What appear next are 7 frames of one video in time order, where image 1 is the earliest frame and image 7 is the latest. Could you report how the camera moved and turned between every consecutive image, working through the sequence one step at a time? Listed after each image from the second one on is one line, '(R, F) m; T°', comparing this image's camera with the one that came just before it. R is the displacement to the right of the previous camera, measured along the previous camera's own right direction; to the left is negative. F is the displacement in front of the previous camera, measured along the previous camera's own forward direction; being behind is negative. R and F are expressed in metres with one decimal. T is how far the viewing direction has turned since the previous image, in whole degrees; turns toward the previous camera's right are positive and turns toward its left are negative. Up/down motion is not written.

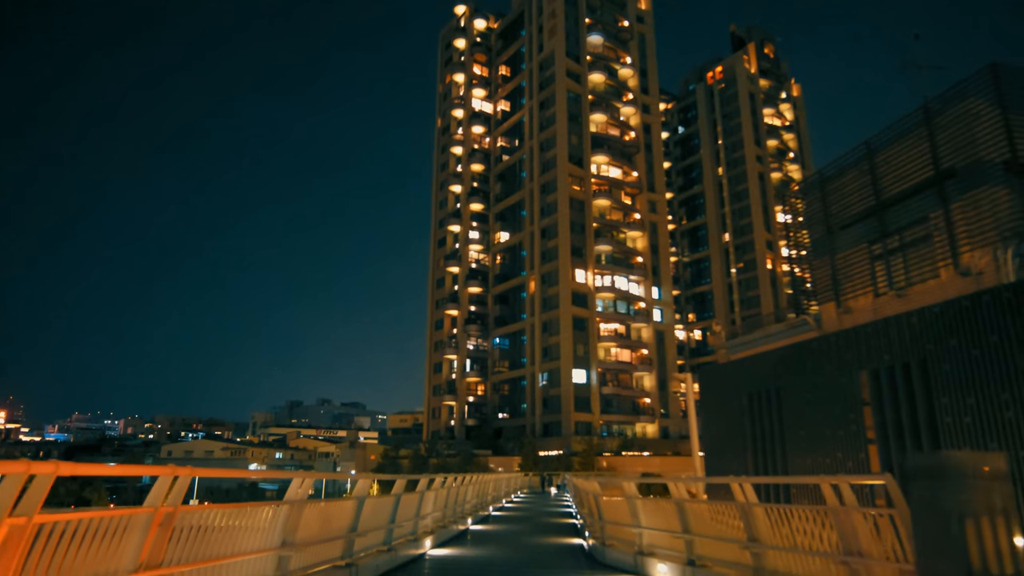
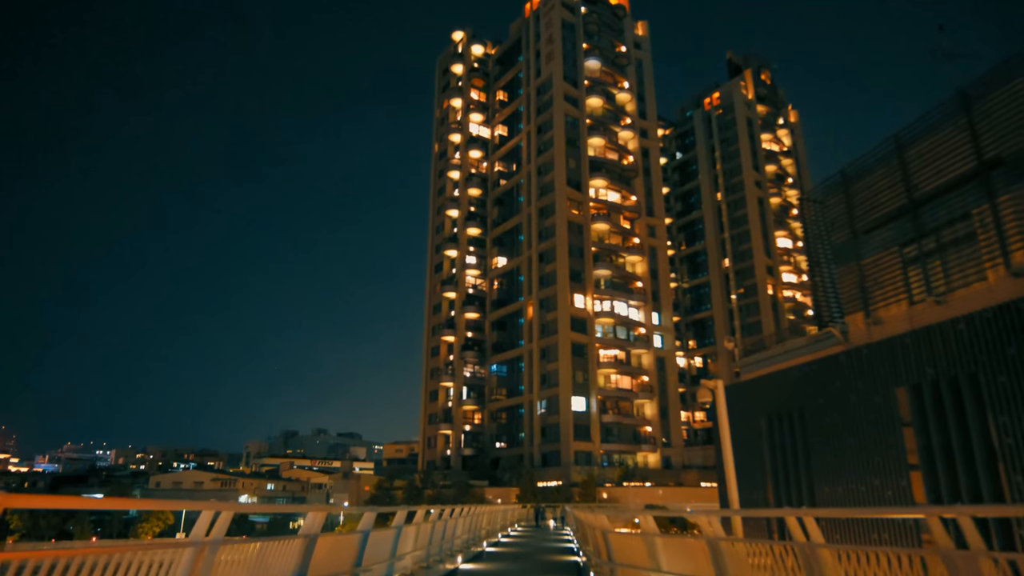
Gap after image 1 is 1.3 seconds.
(+0.1, +1.4) m; 0°
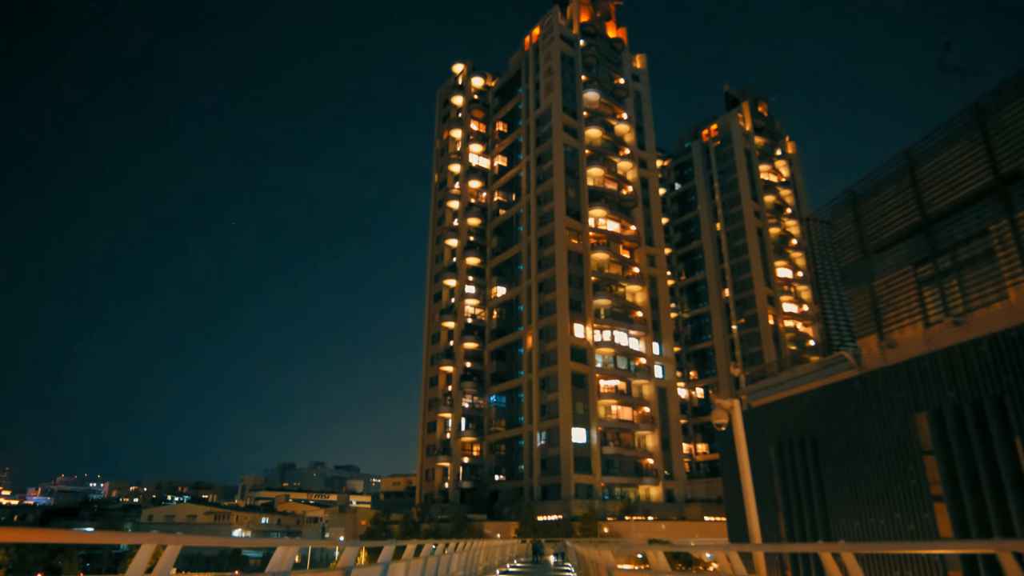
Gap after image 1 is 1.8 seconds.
(0.0, +0.5) m; 0°
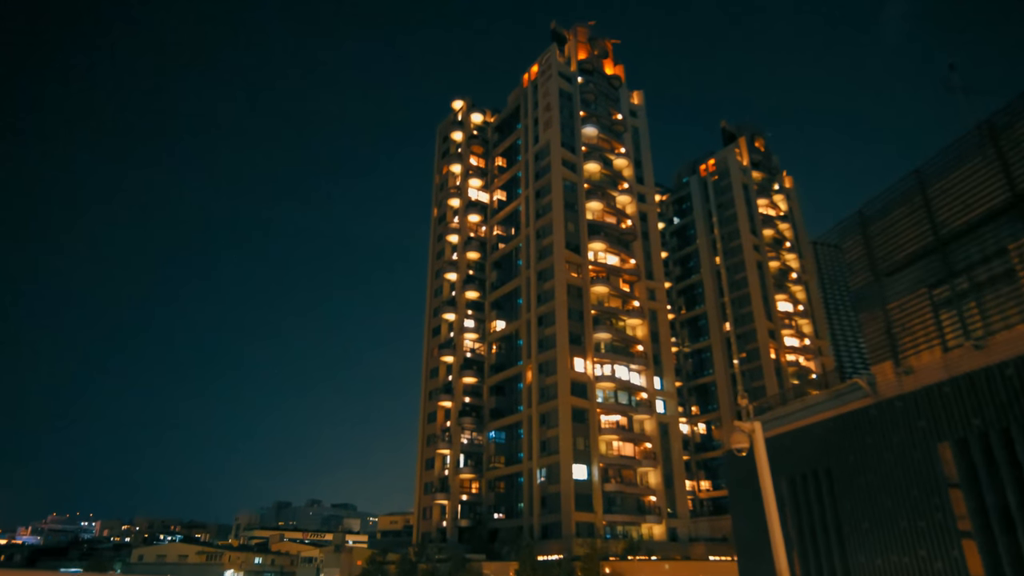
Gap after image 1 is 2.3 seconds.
(0.0, +0.5) m; 0°
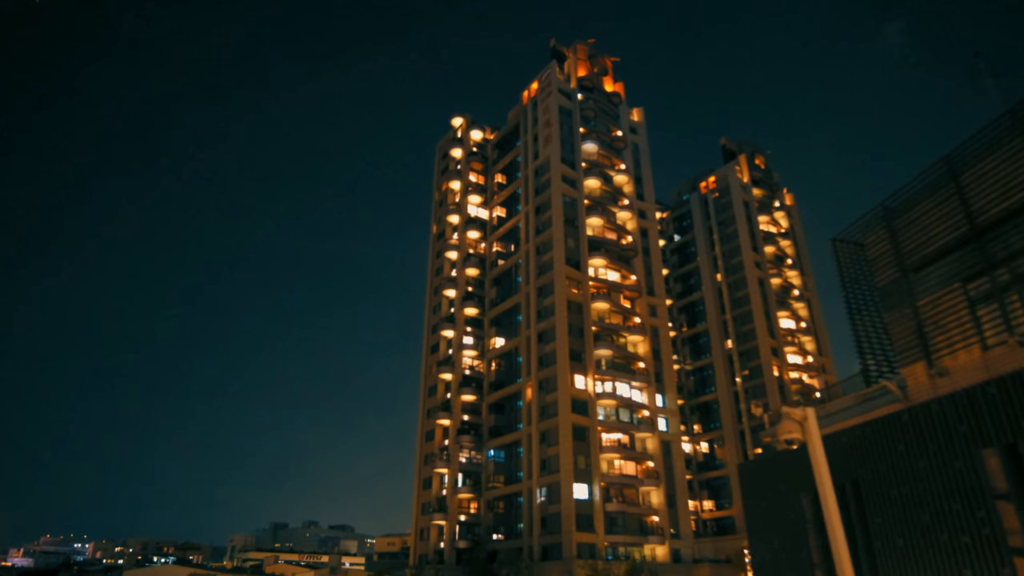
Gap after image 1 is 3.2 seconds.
(0.0, +0.9) m; 0°
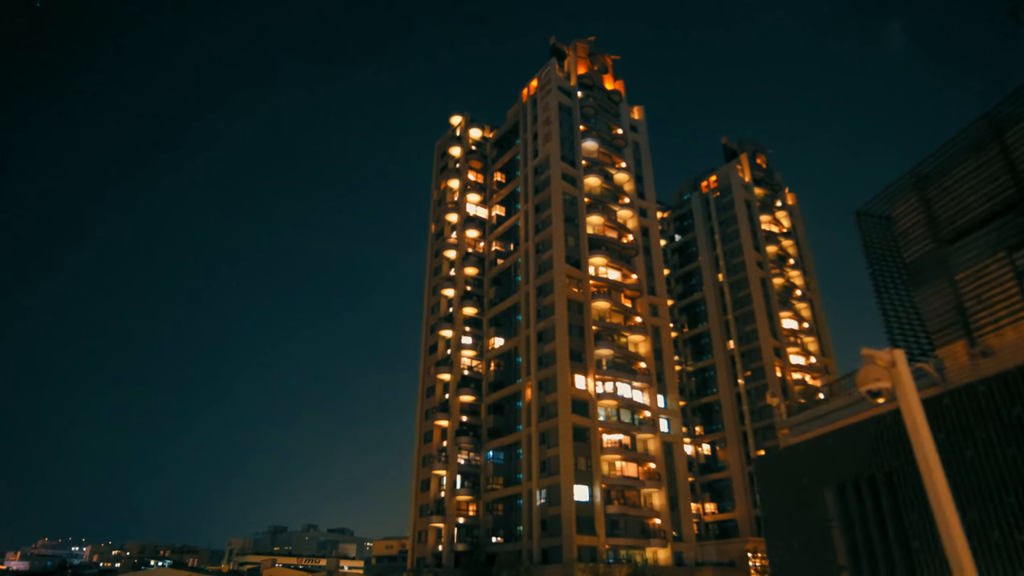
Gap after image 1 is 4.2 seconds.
(+0.1, +1.1) m; 0°
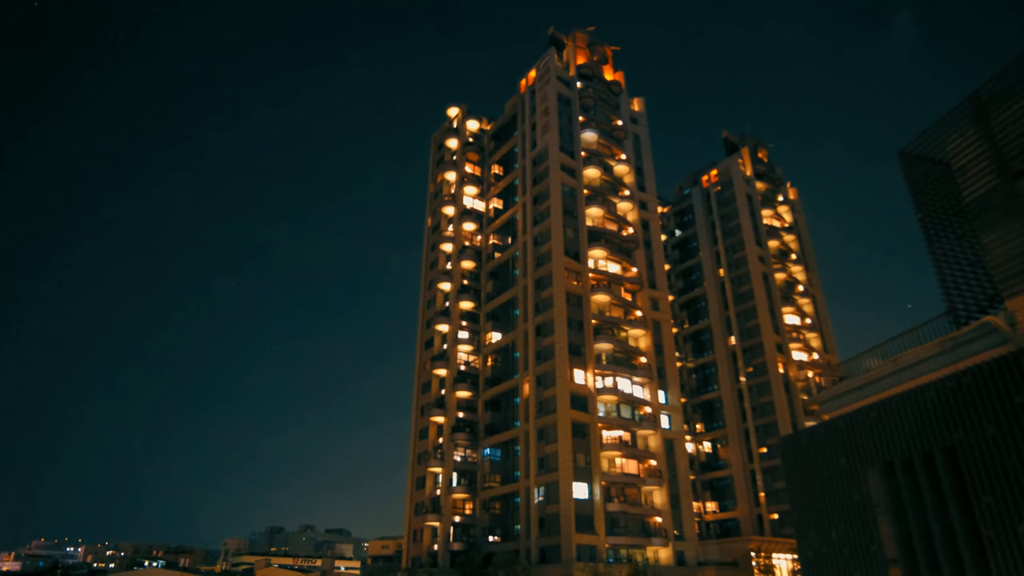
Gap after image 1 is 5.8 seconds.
(+0.2, +1.7) m; 0°
